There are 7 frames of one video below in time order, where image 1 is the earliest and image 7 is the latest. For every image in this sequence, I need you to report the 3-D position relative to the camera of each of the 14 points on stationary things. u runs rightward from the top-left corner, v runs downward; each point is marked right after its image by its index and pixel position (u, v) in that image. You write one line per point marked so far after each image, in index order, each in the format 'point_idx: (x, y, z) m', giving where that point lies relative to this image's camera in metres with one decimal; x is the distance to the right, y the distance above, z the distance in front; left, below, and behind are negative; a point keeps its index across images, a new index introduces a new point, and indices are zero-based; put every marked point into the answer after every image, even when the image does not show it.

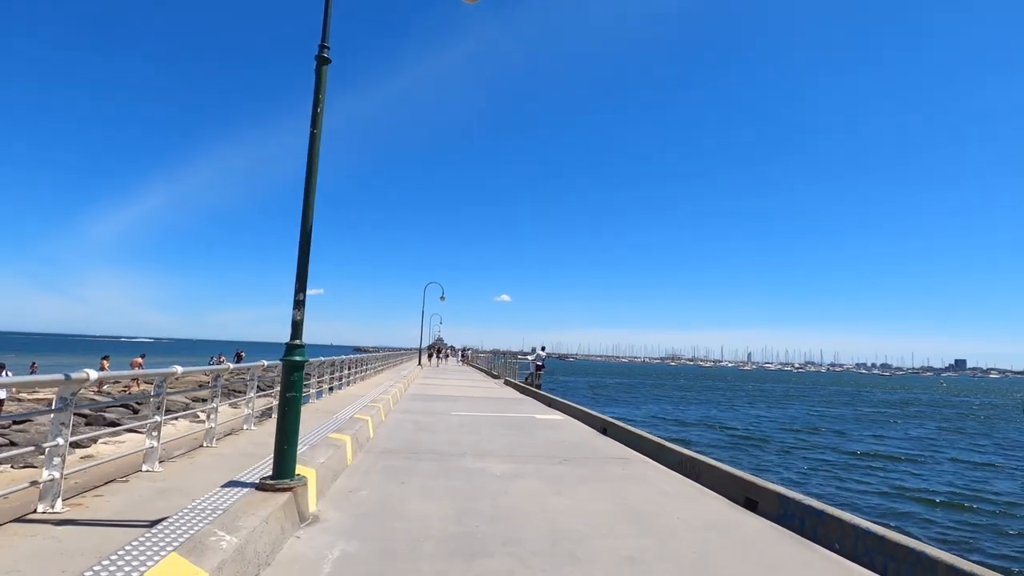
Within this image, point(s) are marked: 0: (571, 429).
0: (+1.3, -3.2, +12.1) m
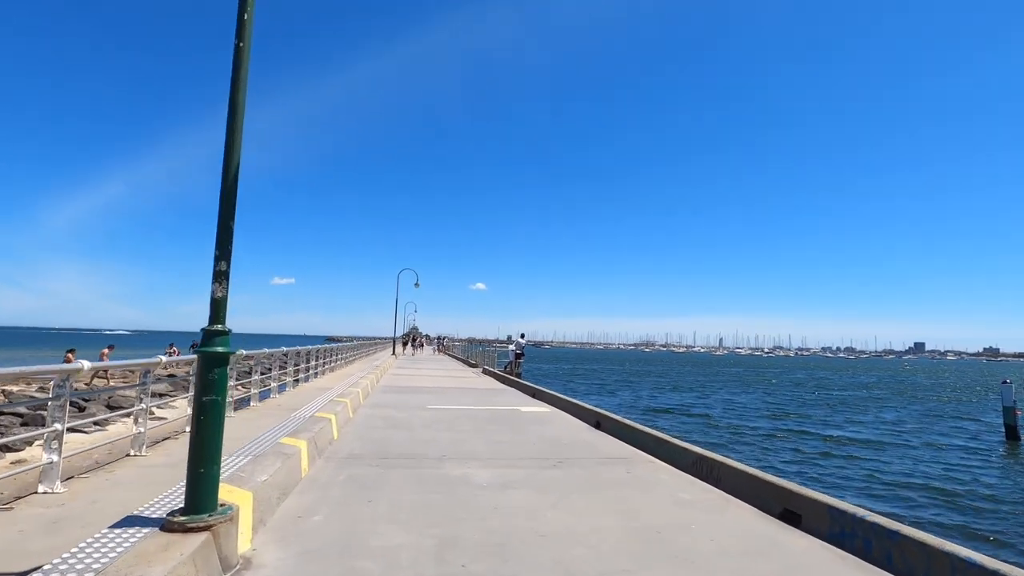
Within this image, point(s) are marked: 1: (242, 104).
0: (+1.0, -2.8, +11.0) m
1: (-1.9, +1.3, +3.8) m
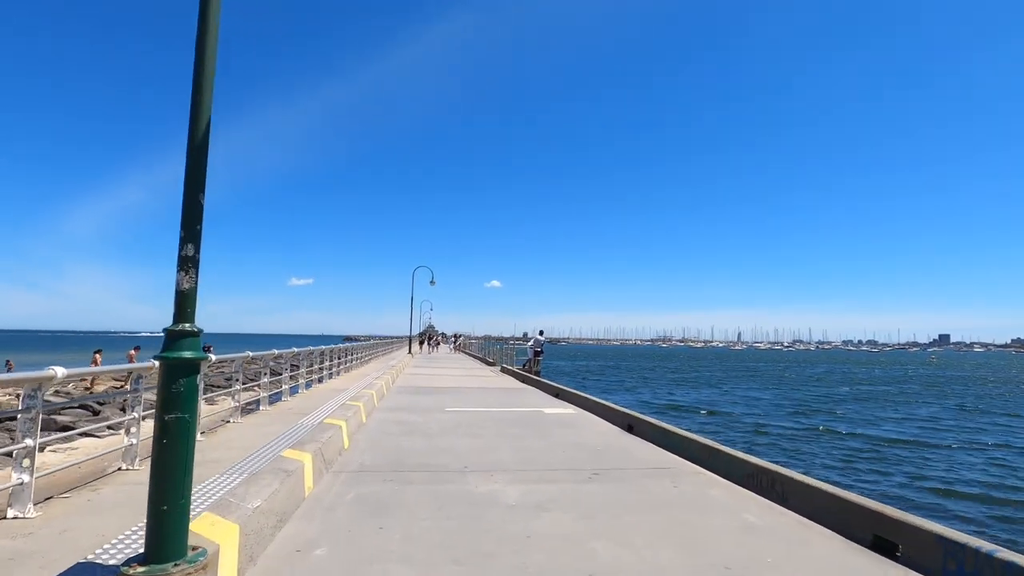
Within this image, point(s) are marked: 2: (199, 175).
0: (+1.5, -2.6, +10.2) m
1: (-1.7, +1.4, +3.0) m
2: (-1.8, +0.6, +3.0) m
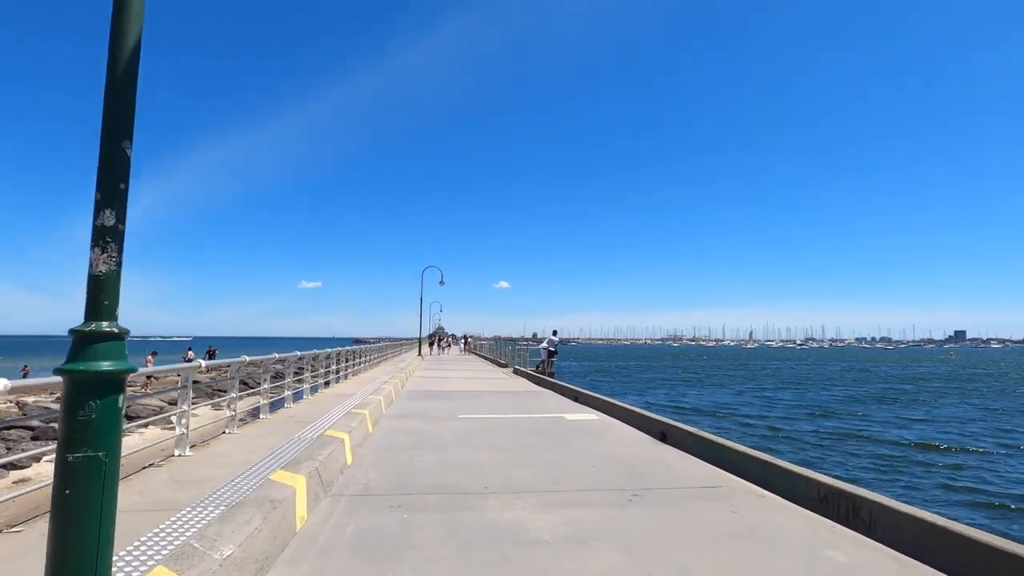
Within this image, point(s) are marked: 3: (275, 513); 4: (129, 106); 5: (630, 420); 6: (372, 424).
0: (+1.8, -2.5, +9.2) m
1: (-1.5, +1.4, +2.2) m
2: (-1.6, +0.7, +2.2) m
3: (-1.8, -1.7, +4.1) m
4: (-1.6, +0.8, +2.2) m
5: (+2.3, -2.6, +10.6) m
6: (-2.5, -2.4, +9.5) m
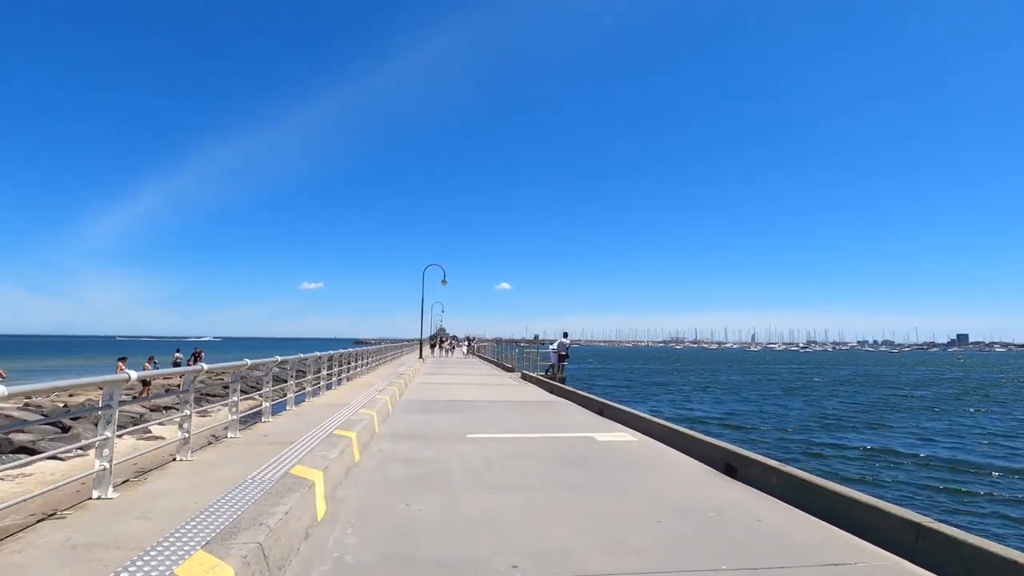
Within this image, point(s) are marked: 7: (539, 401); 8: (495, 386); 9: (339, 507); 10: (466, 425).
0: (+2.1, -2.4, +7.3) m
1: (-1.2, +1.6, +0.3) m
2: (-1.2, +0.8, +0.3) m
3: (-1.5, -1.6, +2.2) m
4: (-1.3, +0.9, +0.3) m
5: (+2.7, -2.5, +8.7) m
6: (-2.2, -2.3, +7.6) m
7: (+0.8, -3.2, +15.0) m
8: (-0.6, -3.5, +19.2) m
9: (-1.7, -2.1, +5.3) m
10: (-0.9, -2.8, +10.8) m
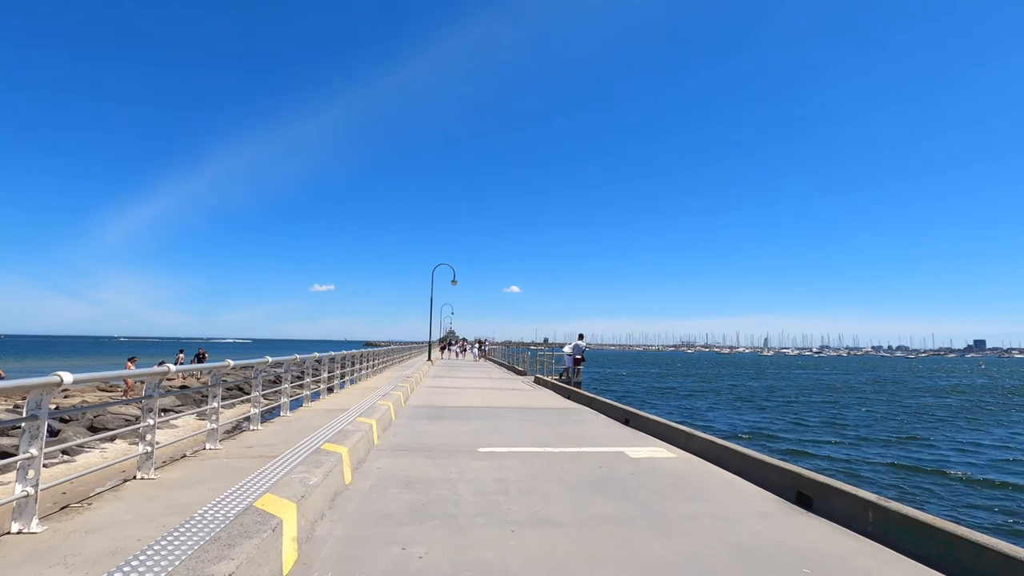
0: (+2.4, -2.3, +6.0) m
1: (-1.1, +1.7, -0.9) m
2: (-1.1, +1.0, -0.9) m
3: (-1.3, -1.4, +1.0) m
4: (-1.1, +1.1, -0.9) m
5: (+2.9, -2.4, +7.4) m
6: (-1.9, -2.2, +6.4) m
7: (+1.2, -3.1, +13.8) m
8: (-0.2, -3.4, +17.9) m
9: (-1.5, -2.0, +4.1) m
10: (-0.6, -2.6, +9.5) m
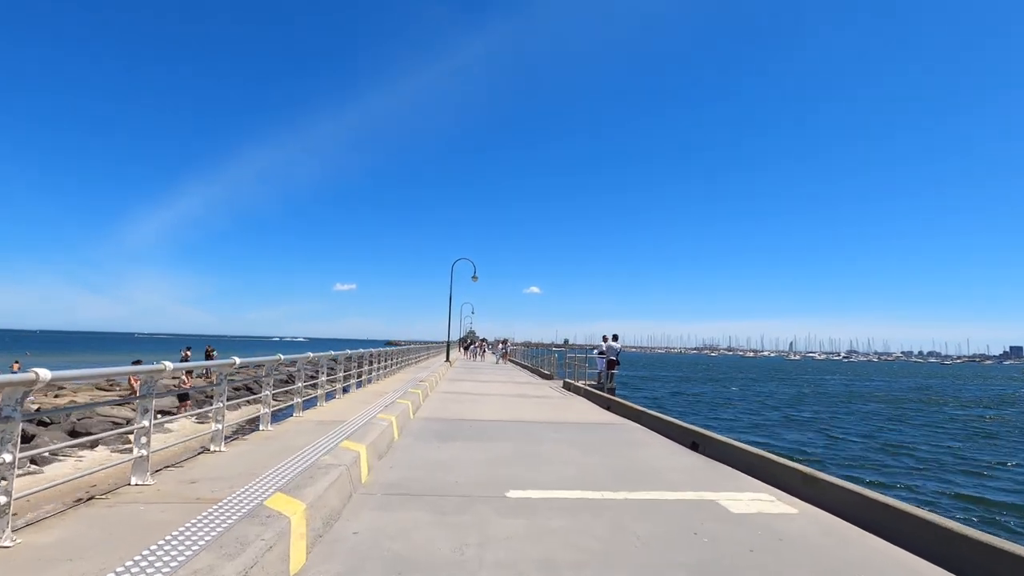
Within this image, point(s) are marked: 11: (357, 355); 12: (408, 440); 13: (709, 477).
0: (+2.8, -2.1, +3.5) m
1: (-0.9, +2.0, -3.3) m
2: (-1.0, +1.3, -3.3) m
3: (-1.1, -1.1, -1.4) m
4: (-1.0, +1.4, -3.3) m
5: (+3.4, -2.1, +4.8) m
6: (-1.5, -1.9, +4.1) m
7: (+1.8, -2.8, +11.3) m
8: (+0.7, -3.2, +15.5) m
9: (-1.2, -1.7, +1.7) m
10: (-0.1, -2.4, +7.1) m
11: (-5.3, -2.1, +16.7) m
12: (-1.6, -2.4, +8.4) m
13: (+2.4, -2.4, +6.8) m
